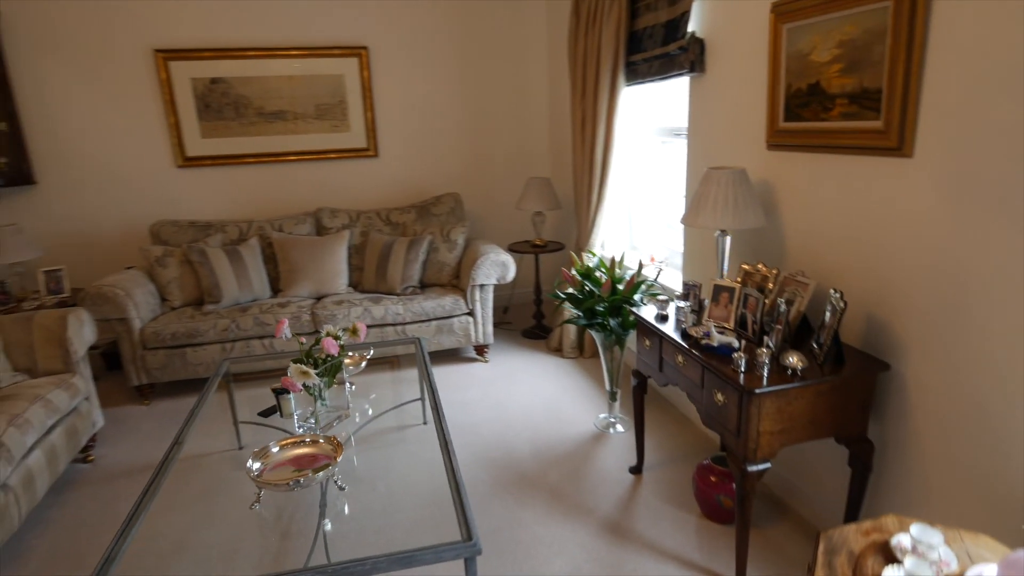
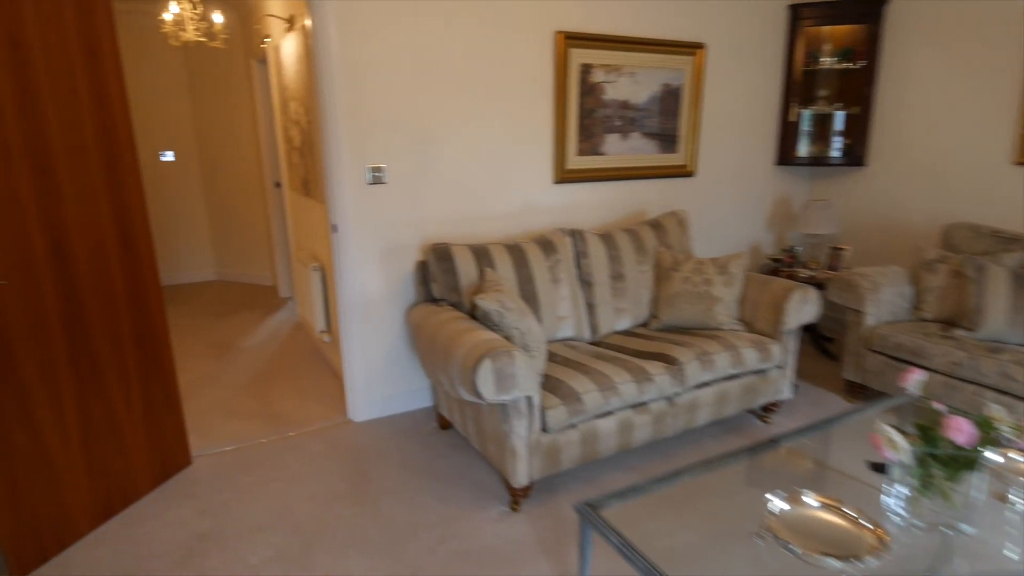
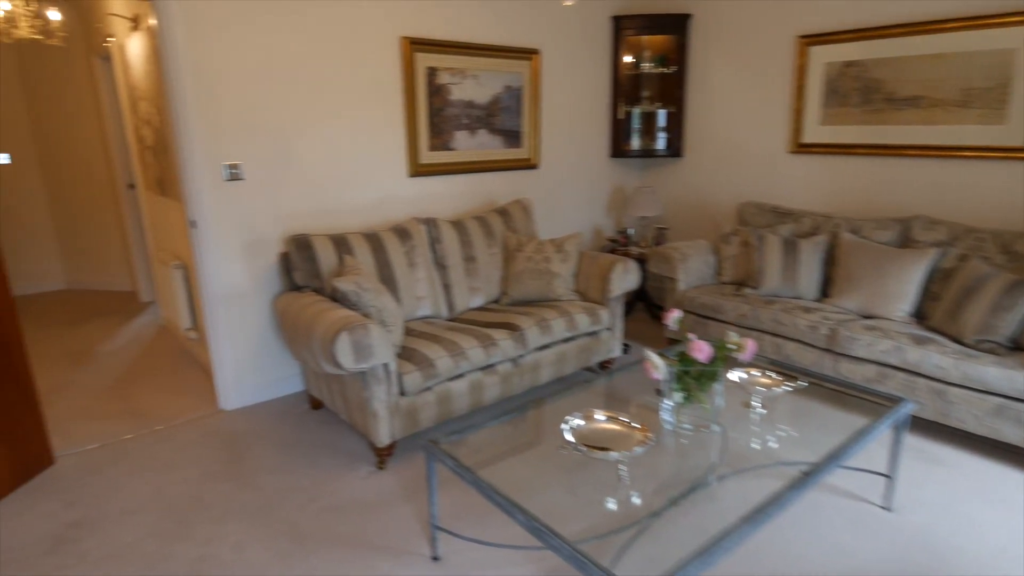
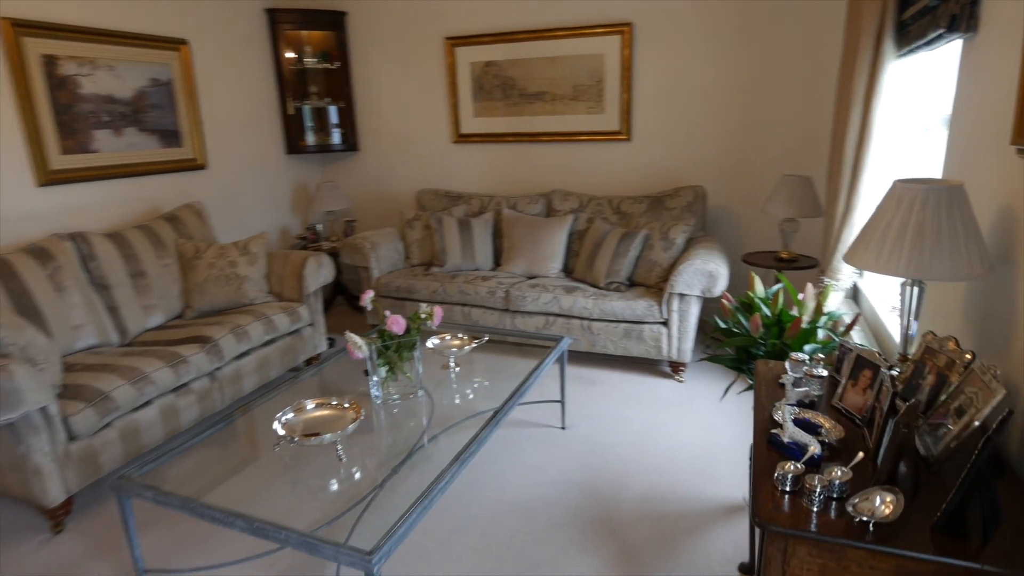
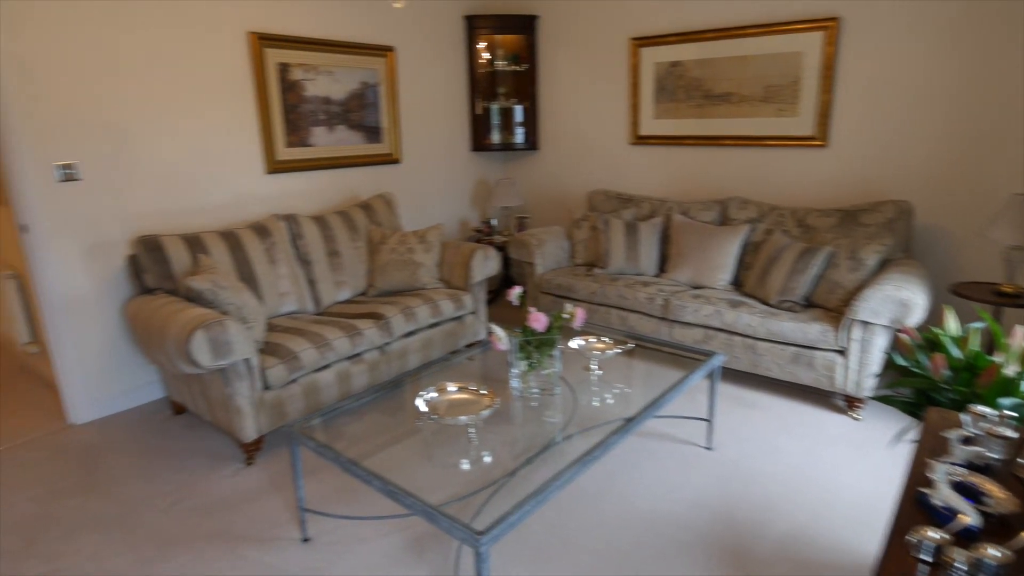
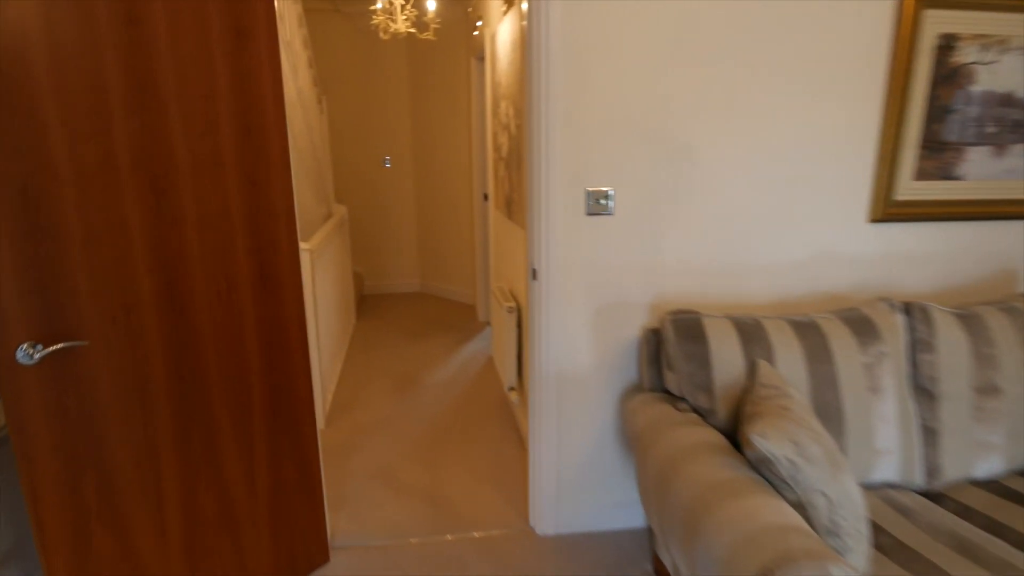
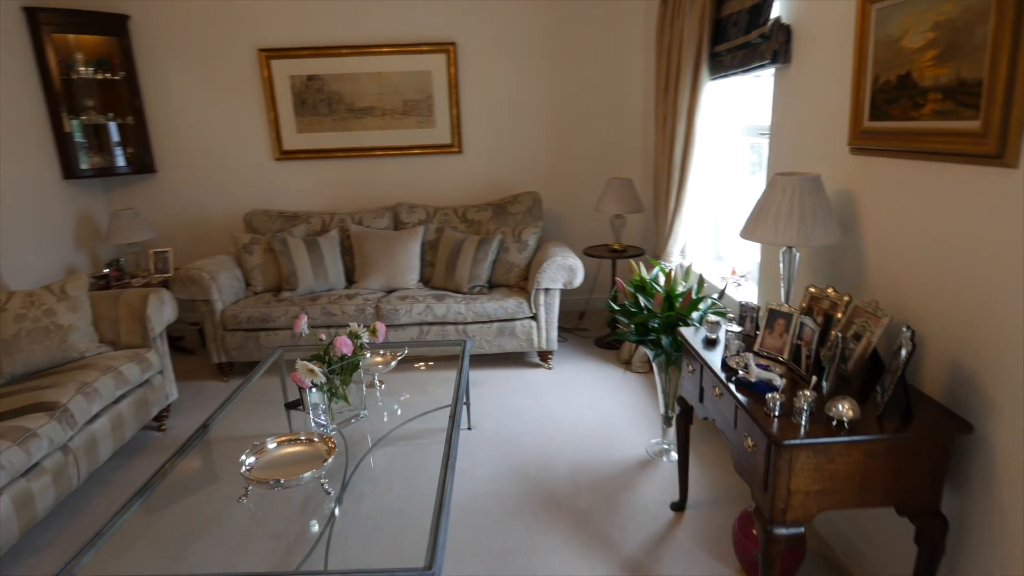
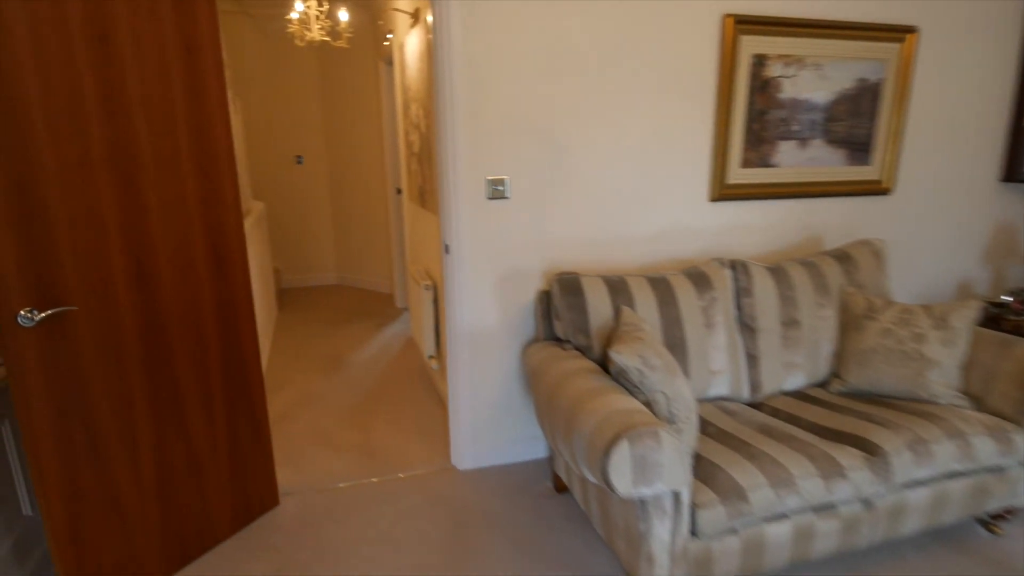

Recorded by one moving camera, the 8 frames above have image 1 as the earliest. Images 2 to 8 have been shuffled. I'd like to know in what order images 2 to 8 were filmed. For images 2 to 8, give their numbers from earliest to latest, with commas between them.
7, 4, 5, 3, 2, 8, 6
